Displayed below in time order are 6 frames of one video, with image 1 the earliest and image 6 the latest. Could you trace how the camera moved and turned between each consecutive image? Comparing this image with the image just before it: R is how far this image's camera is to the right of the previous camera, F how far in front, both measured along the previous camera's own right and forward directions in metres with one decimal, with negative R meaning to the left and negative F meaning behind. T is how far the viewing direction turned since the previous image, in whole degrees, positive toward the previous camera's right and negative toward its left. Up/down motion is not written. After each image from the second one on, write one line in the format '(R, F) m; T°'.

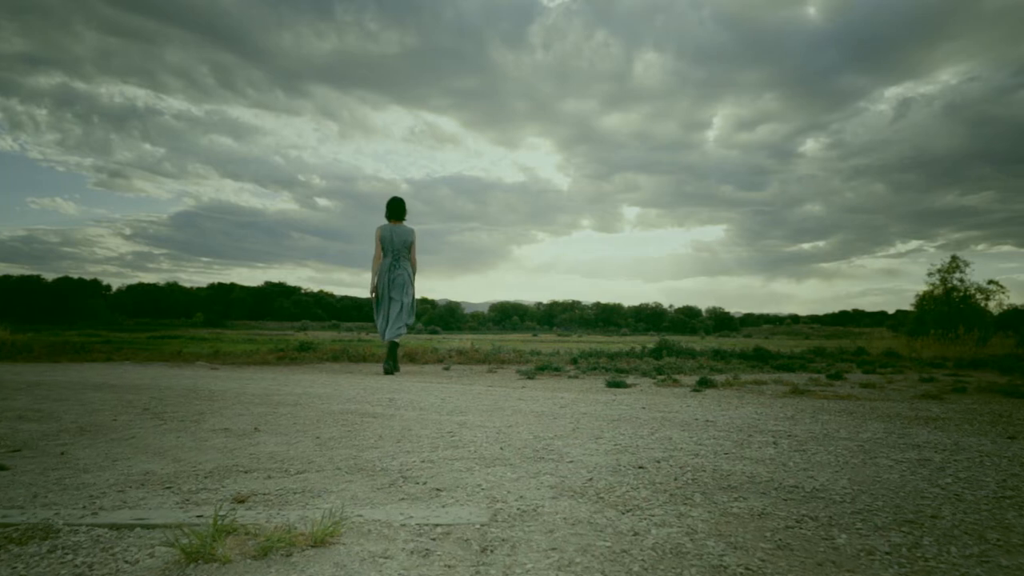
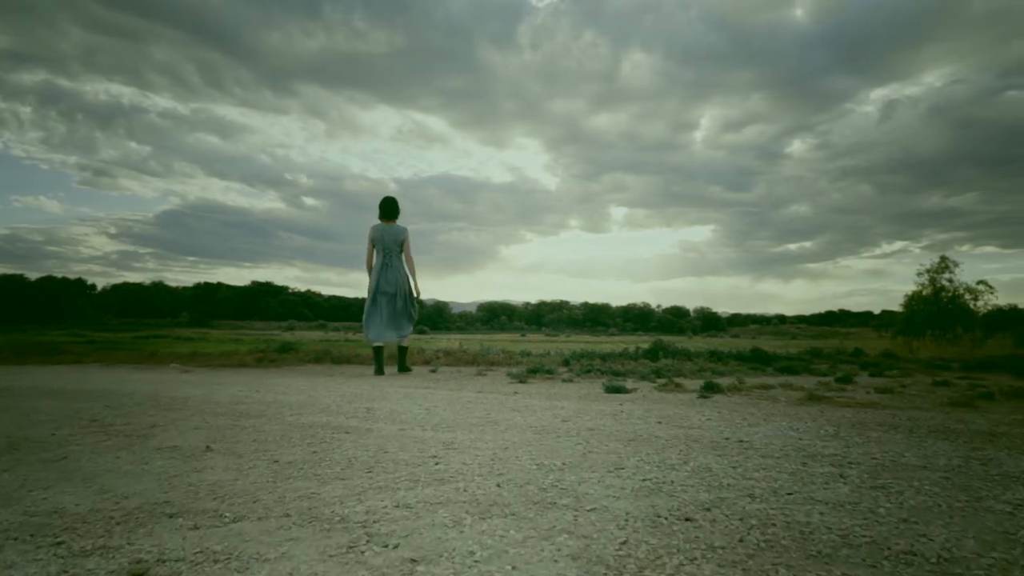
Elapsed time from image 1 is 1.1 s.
(-0.1, +0.8) m; +1°
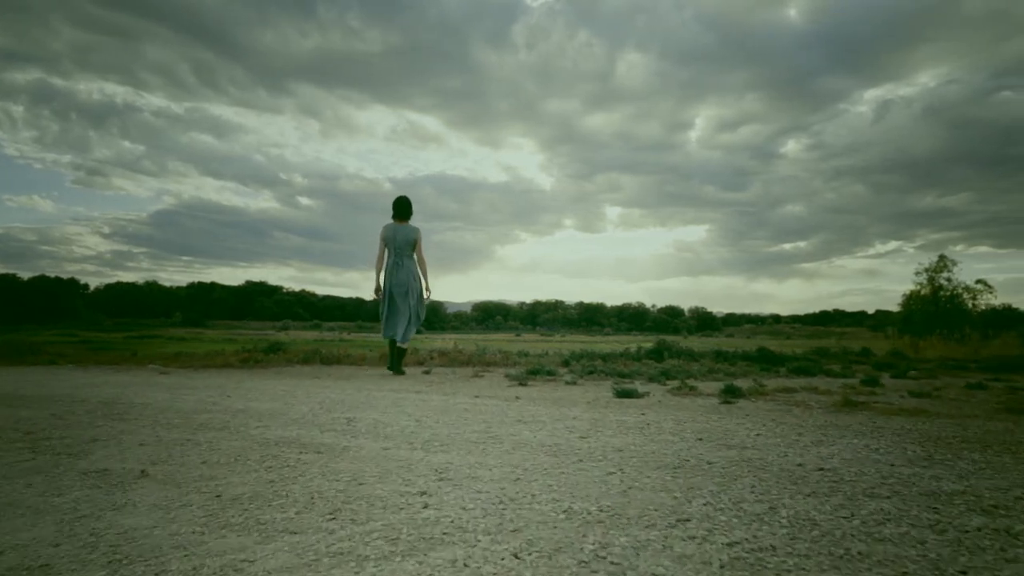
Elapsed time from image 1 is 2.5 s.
(-0.1, +0.9) m; +1°
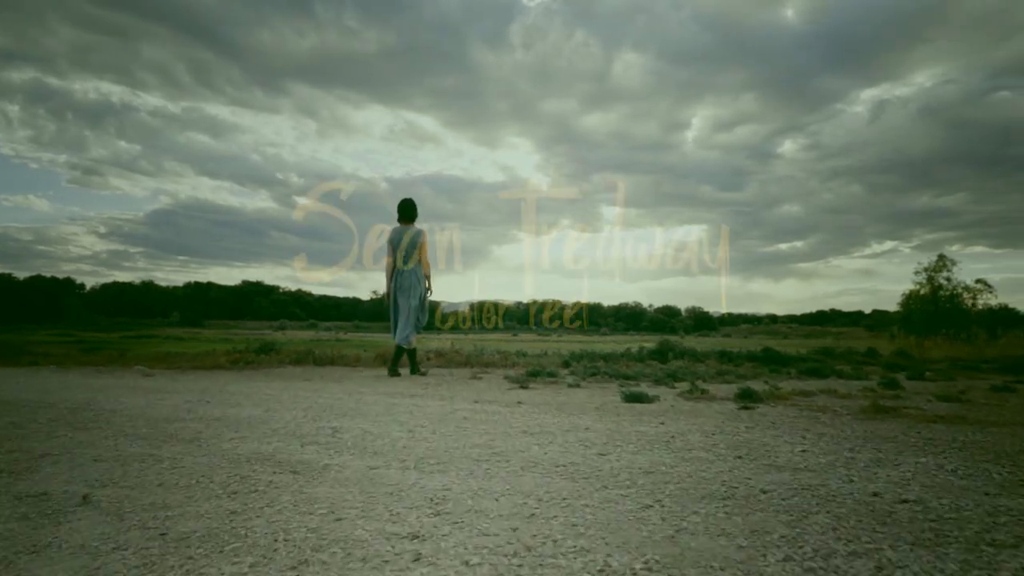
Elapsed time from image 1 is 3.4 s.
(-0.1, +0.6) m; 0°
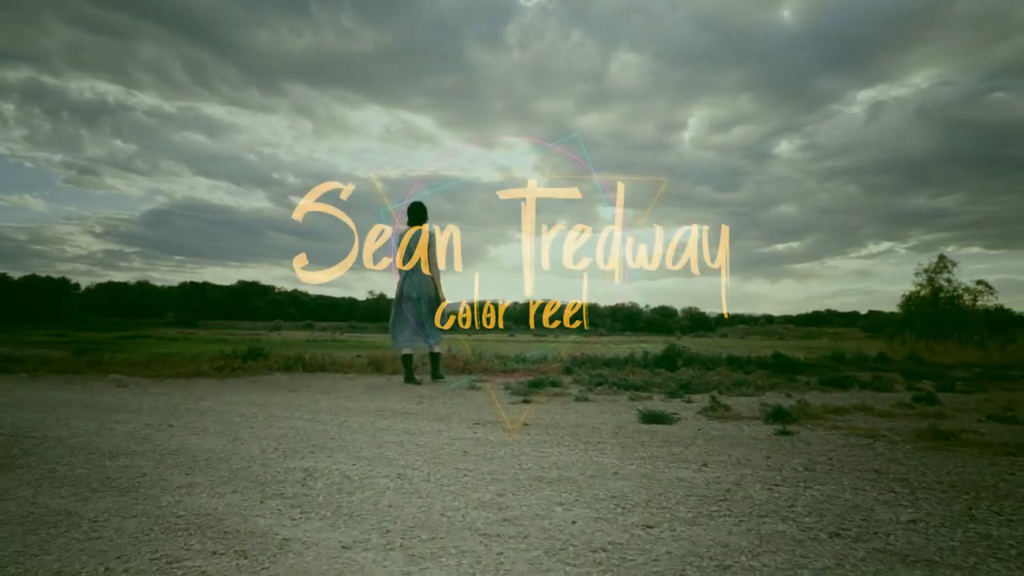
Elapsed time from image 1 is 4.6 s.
(-0.1, +0.9) m; 0°
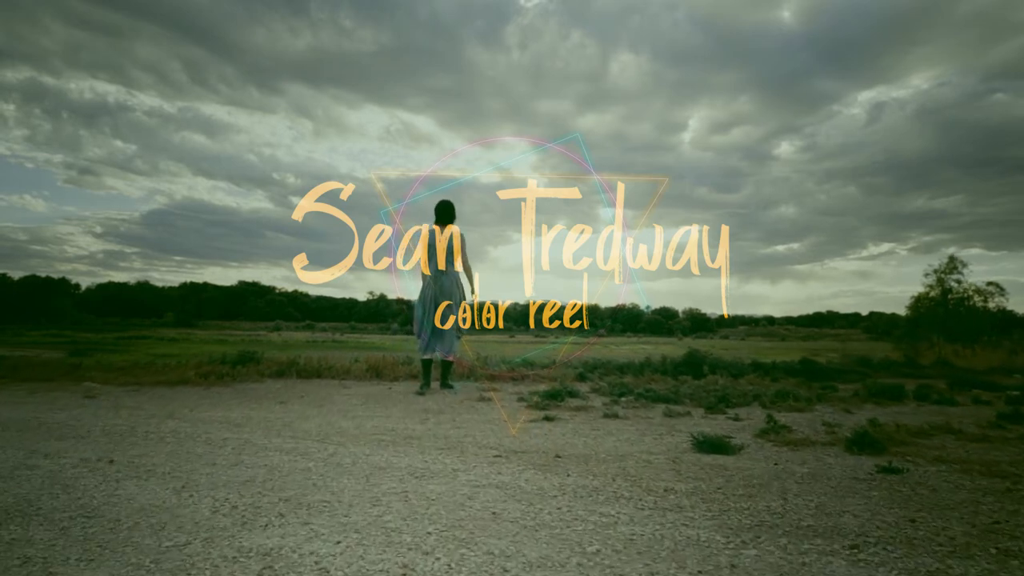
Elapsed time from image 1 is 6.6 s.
(-0.3, +1.4) m; 0°
